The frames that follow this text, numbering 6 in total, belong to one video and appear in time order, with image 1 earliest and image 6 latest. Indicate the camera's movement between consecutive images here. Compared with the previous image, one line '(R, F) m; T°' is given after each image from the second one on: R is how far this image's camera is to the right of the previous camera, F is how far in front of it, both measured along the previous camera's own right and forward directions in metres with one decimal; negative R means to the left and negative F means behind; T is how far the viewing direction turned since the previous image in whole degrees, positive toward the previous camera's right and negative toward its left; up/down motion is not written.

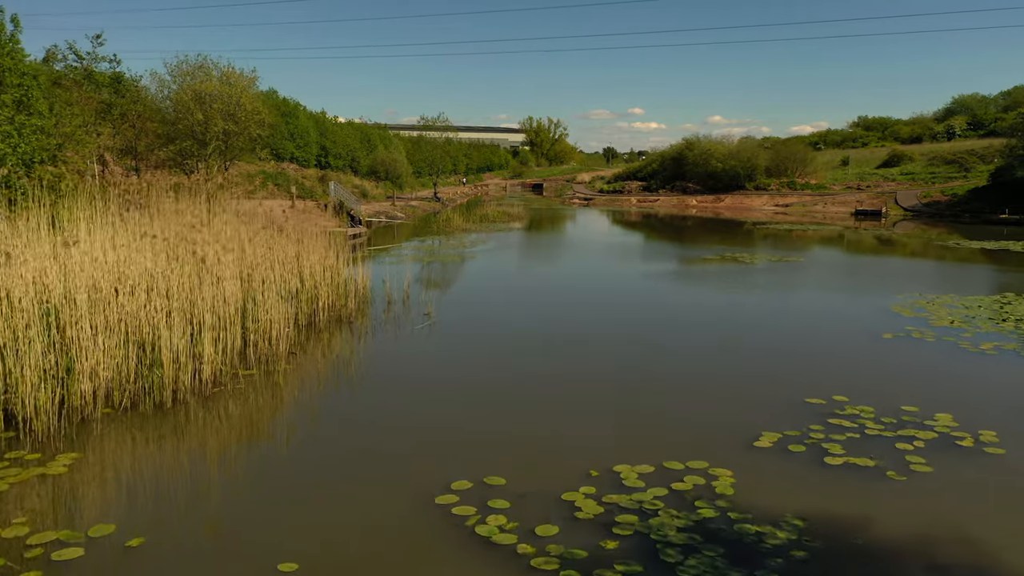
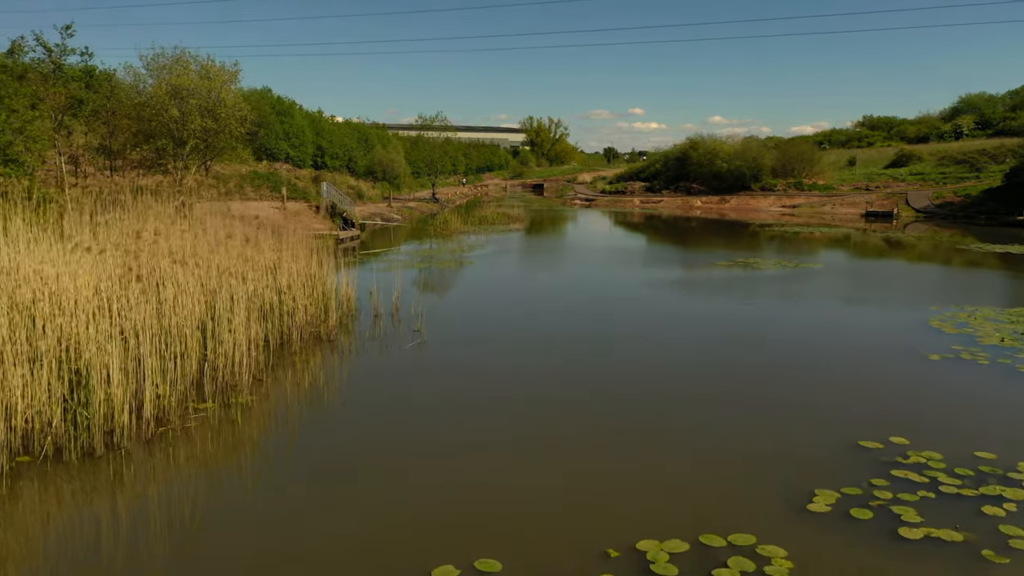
(0.0, +1.0) m; 0°
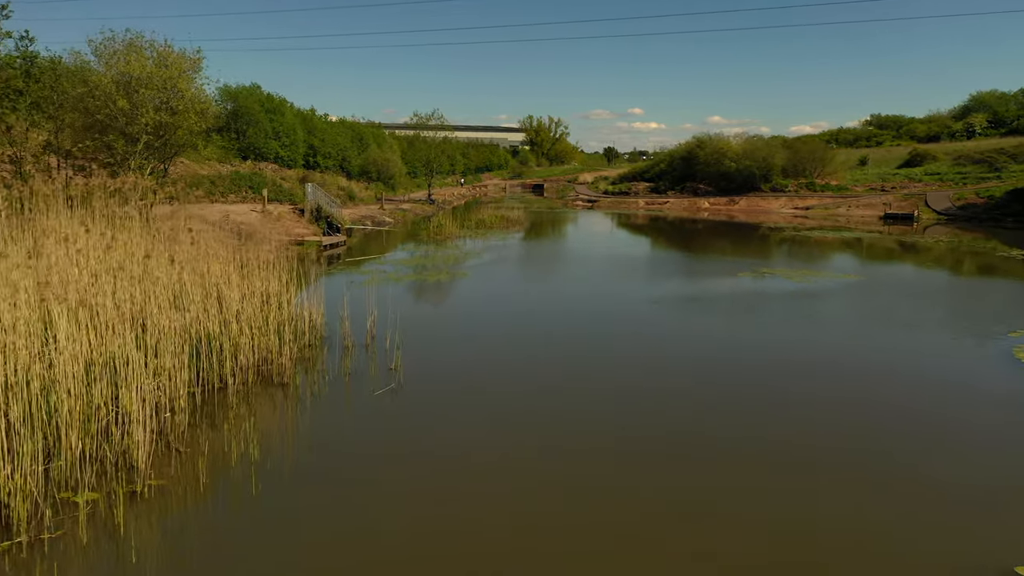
(0.0, +1.7) m; 0°
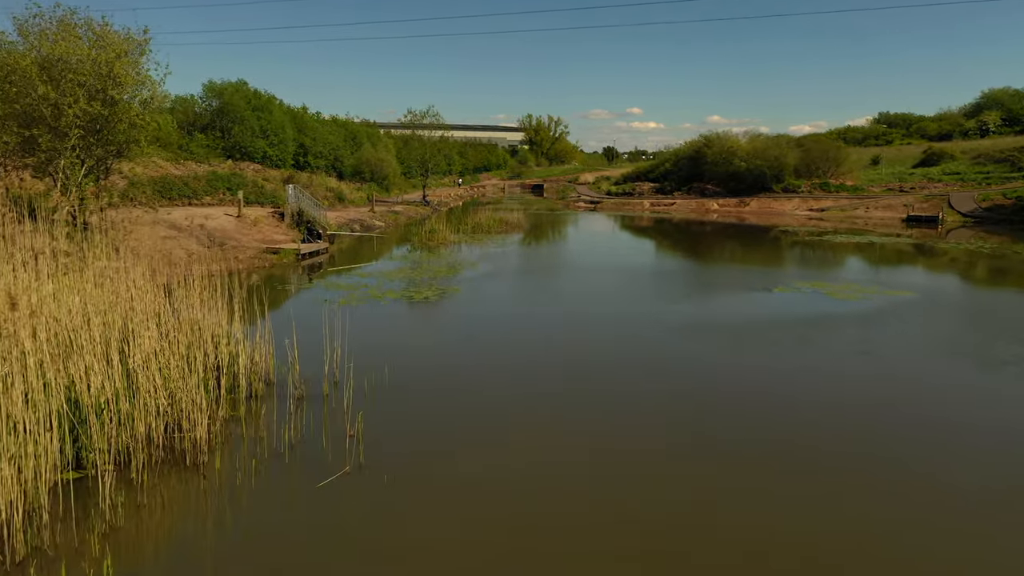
(0.0, +1.8) m; 0°
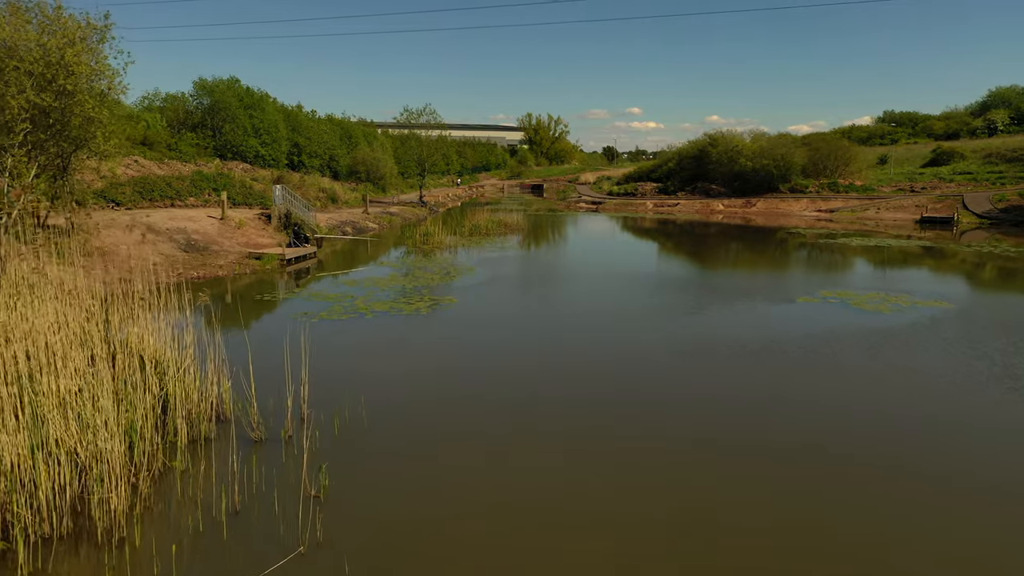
(0.0, +1.0) m; 0°
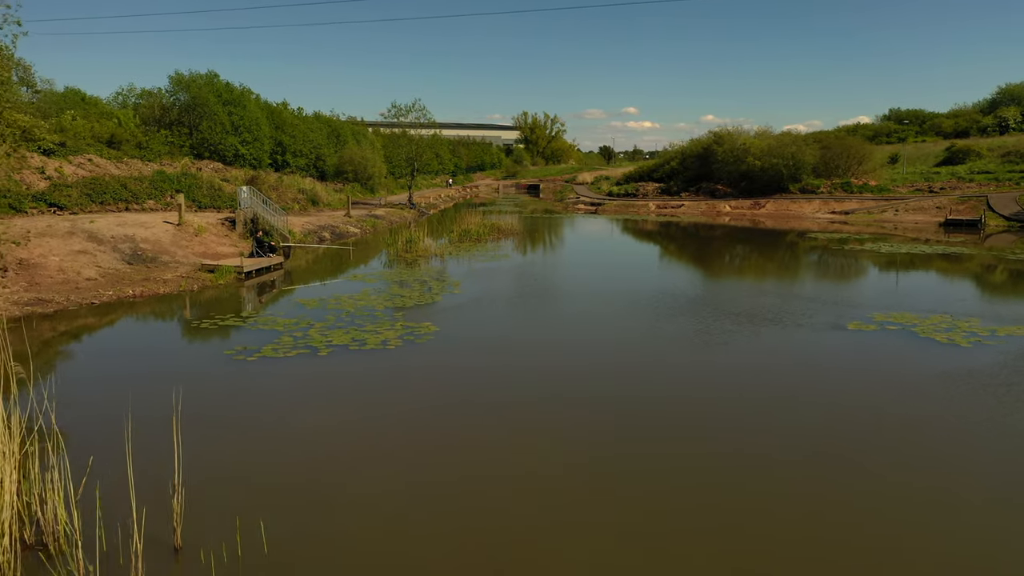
(+0.1, +2.0) m; 0°
